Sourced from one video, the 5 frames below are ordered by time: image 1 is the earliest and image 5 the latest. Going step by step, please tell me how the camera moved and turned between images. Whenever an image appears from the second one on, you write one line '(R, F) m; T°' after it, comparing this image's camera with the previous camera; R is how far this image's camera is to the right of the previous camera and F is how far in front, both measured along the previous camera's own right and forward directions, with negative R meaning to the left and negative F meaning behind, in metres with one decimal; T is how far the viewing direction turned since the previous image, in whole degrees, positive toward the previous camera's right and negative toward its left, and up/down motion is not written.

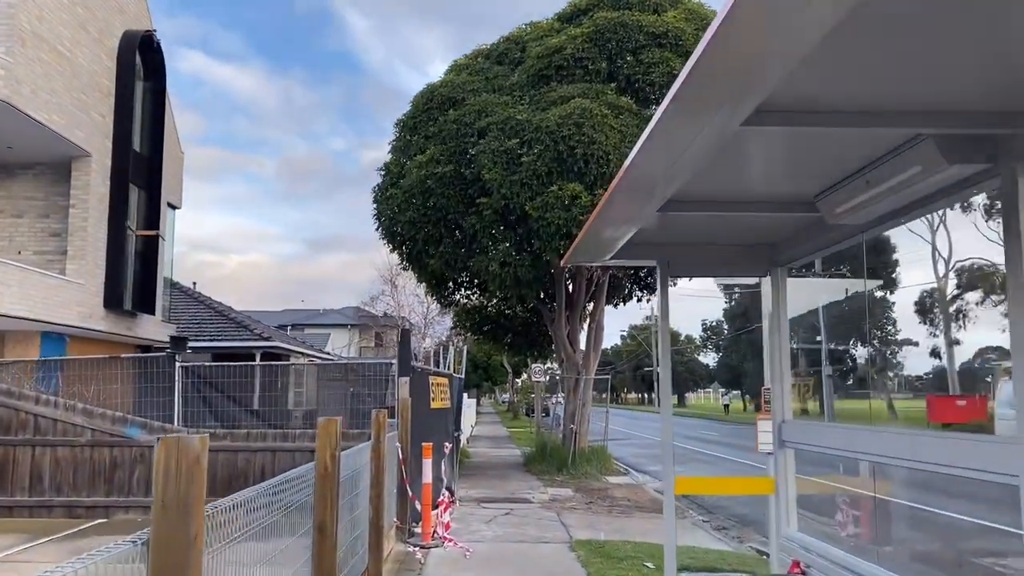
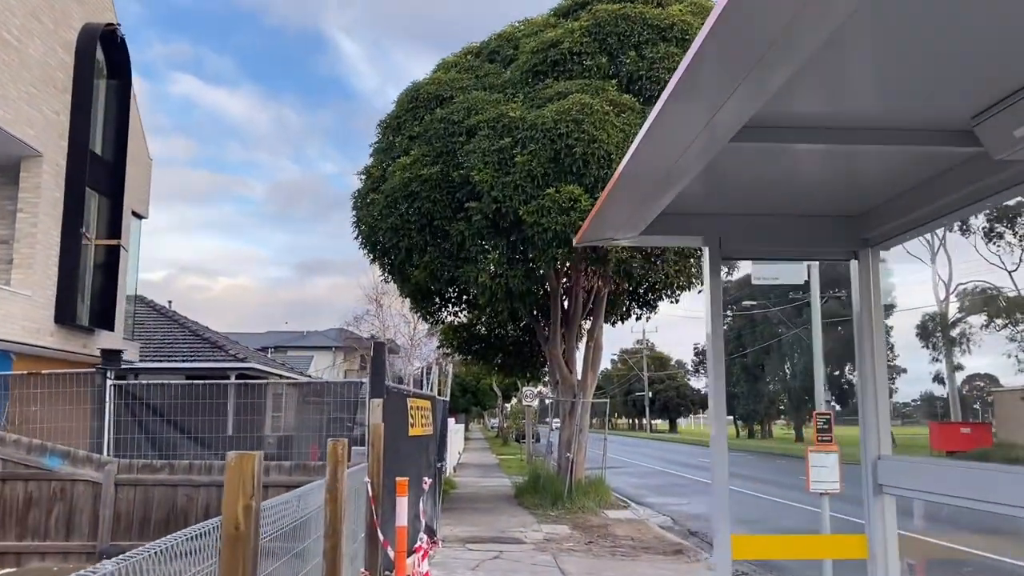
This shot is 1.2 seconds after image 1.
(0.0, +1.6) m; +1°
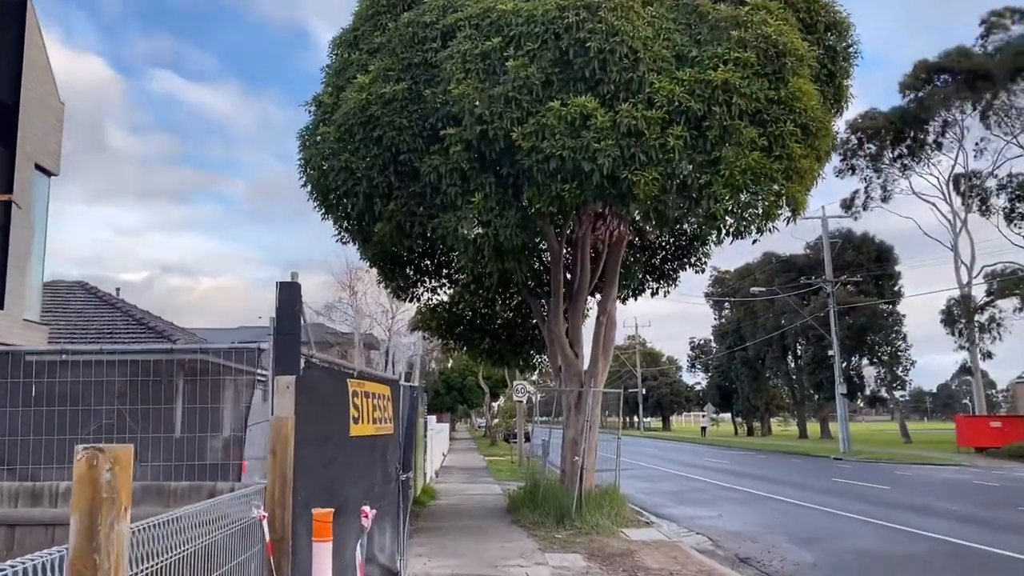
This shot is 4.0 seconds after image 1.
(-0.1, +3.8) m; +1°
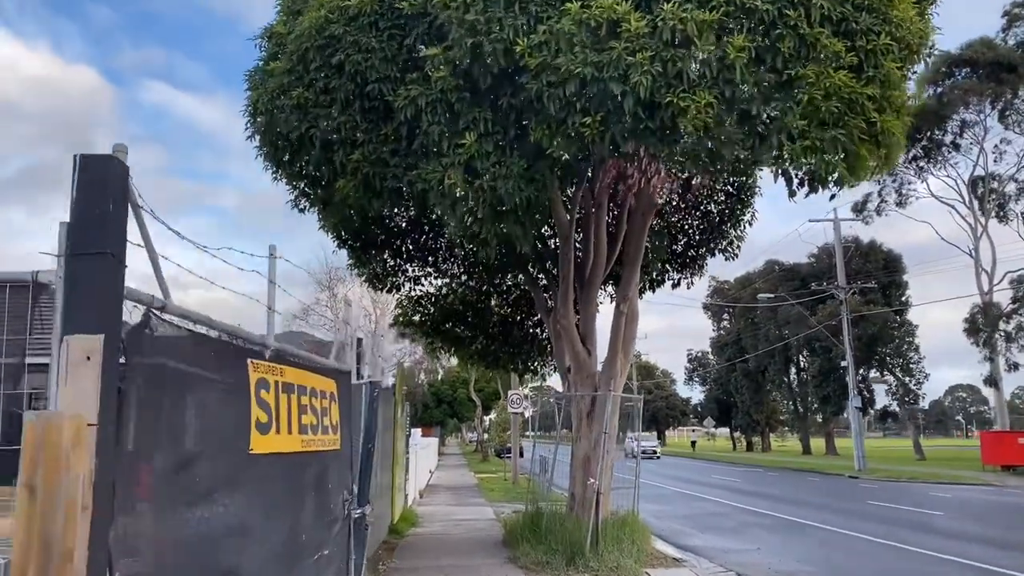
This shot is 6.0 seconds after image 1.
(-0.1, +2.8) m; +1°
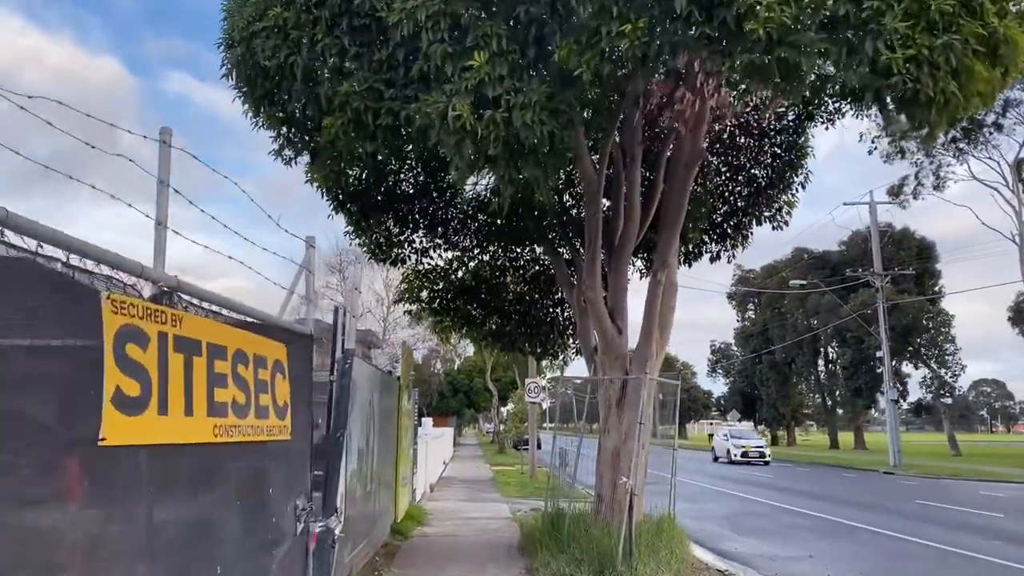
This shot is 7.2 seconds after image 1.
(0.0, +1.7) m; -1°
